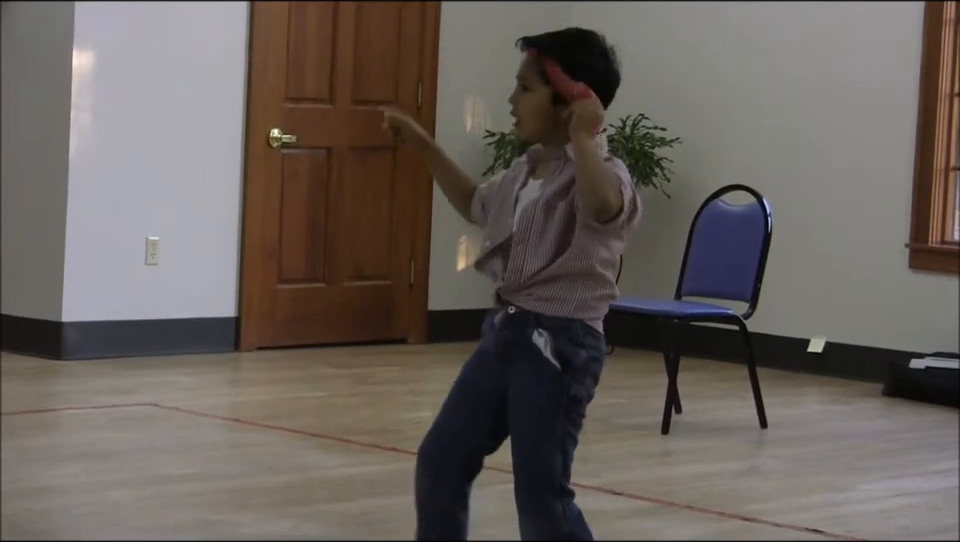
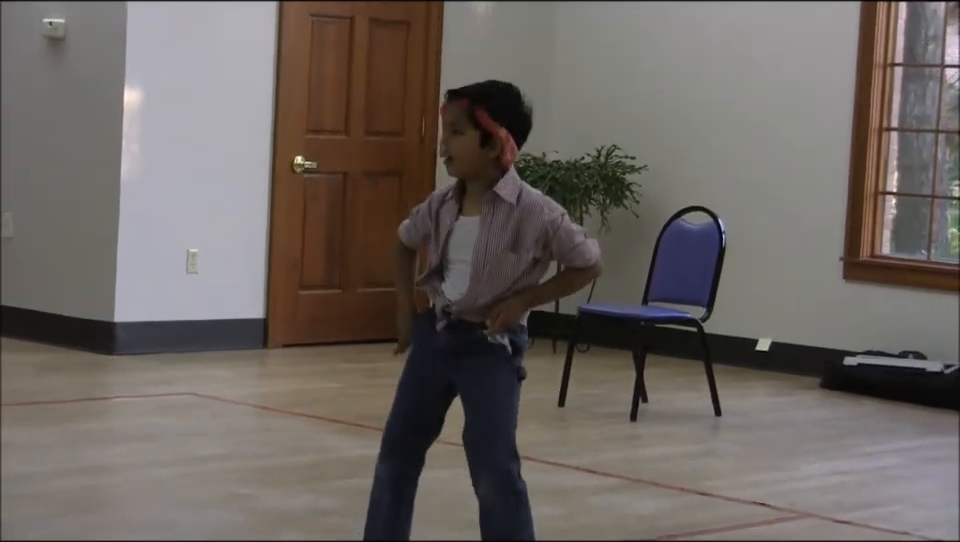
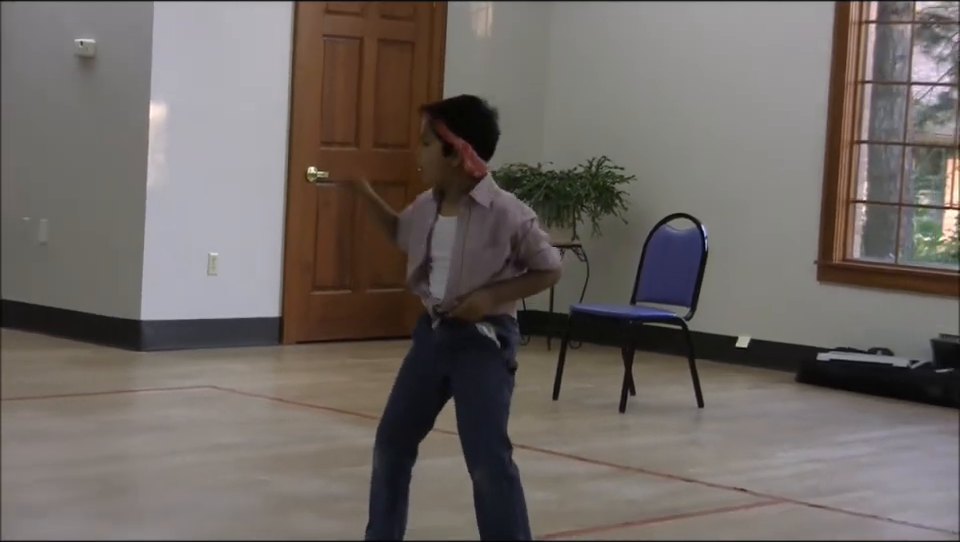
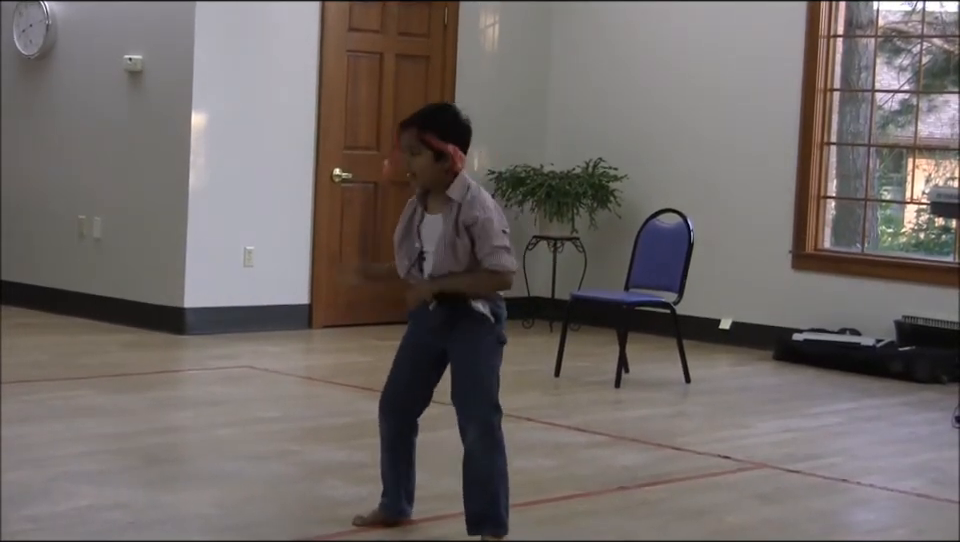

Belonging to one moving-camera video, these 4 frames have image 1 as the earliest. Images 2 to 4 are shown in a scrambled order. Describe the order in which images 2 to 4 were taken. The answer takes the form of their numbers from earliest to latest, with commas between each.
2, 3, 4
